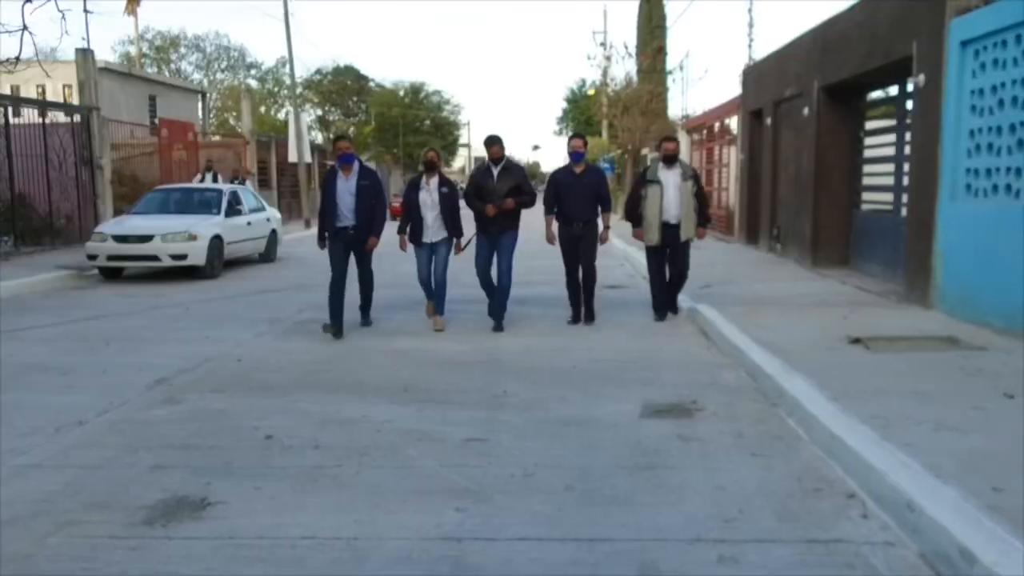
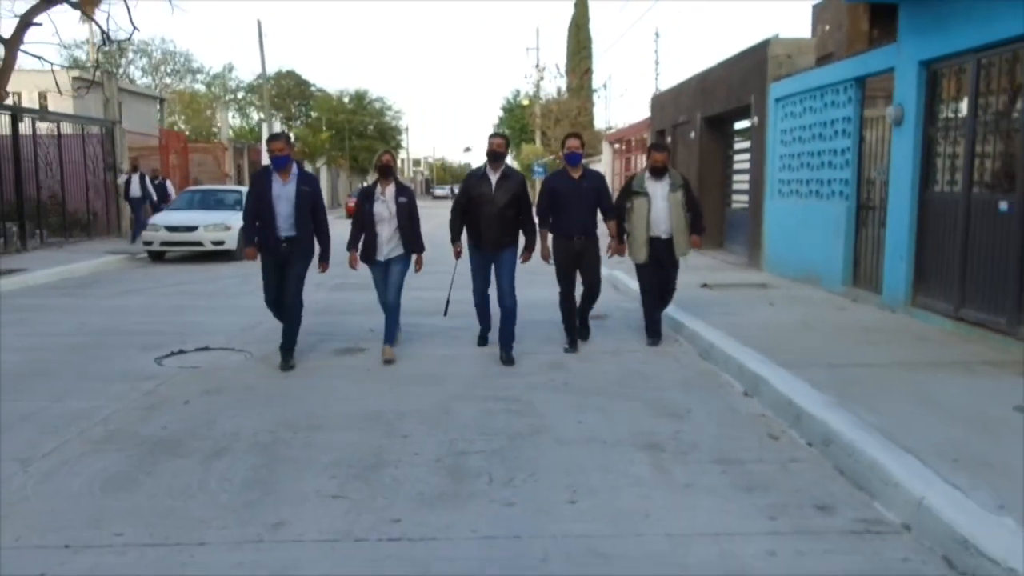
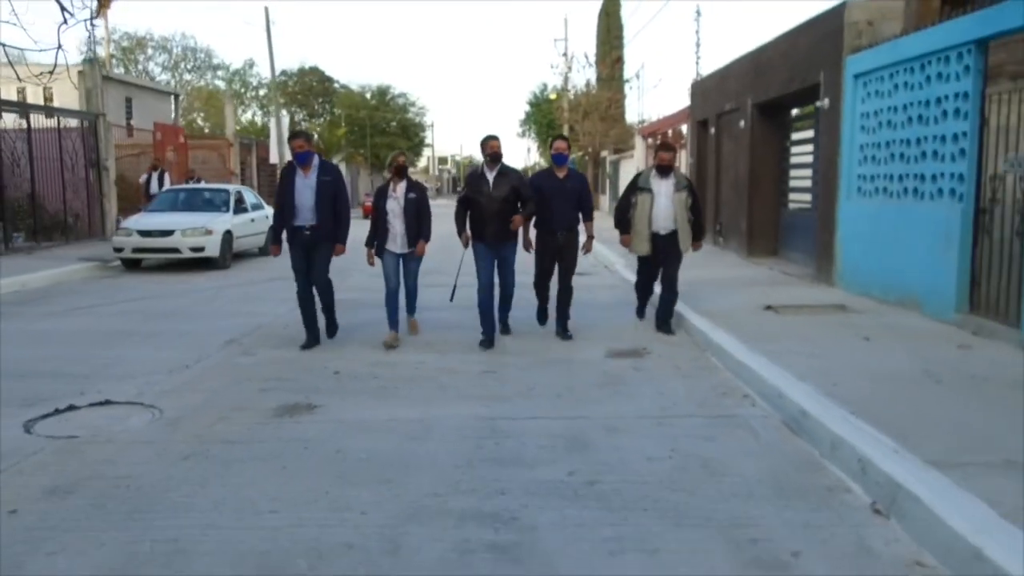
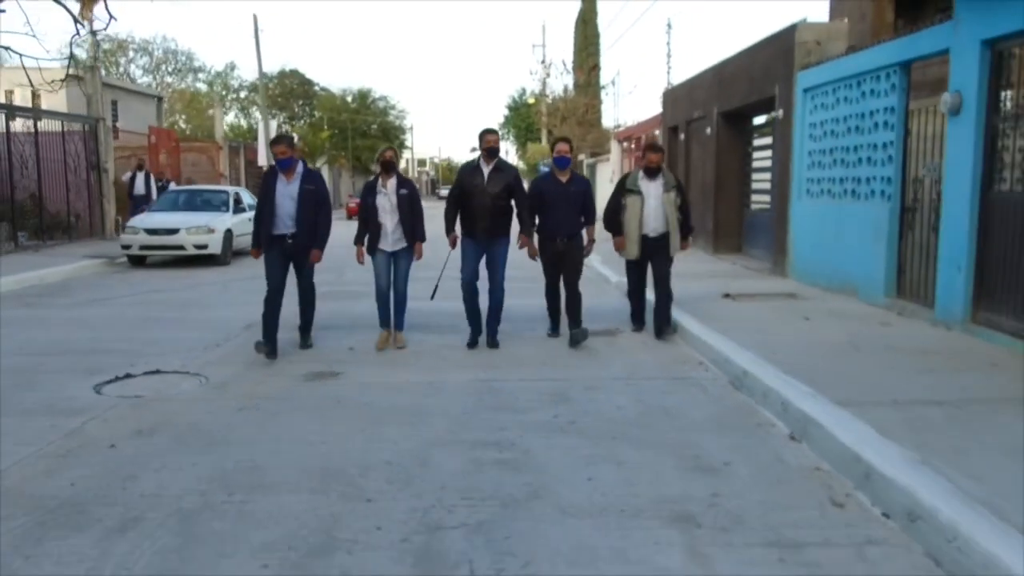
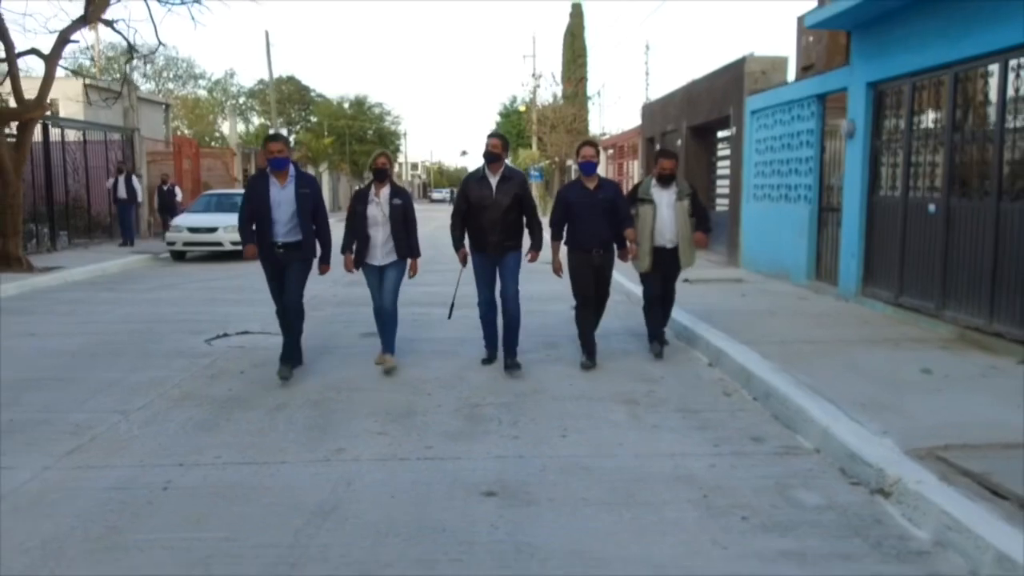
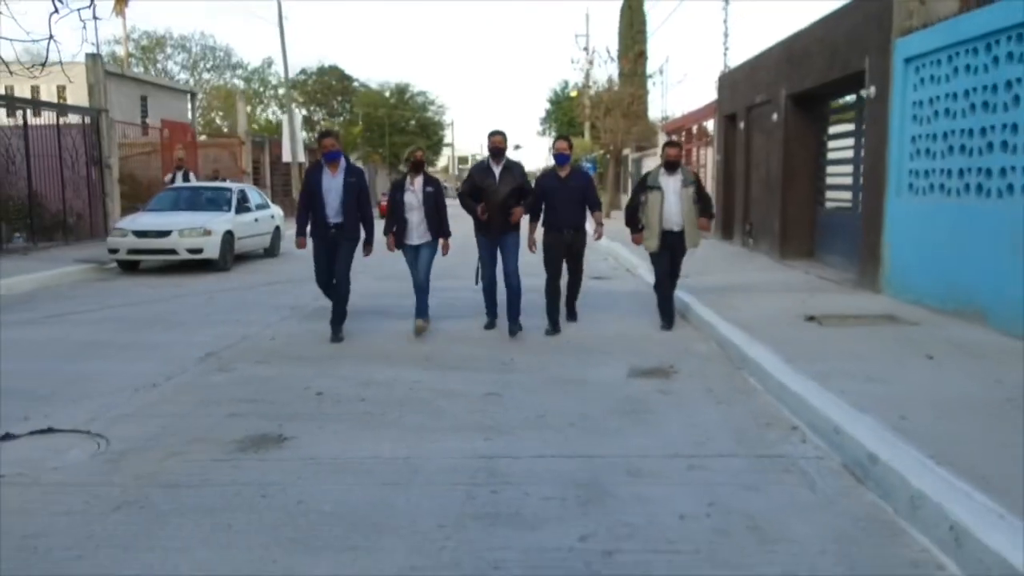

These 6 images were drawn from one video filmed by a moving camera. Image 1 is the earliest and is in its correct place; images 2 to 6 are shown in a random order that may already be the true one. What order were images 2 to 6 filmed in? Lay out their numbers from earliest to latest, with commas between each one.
6, 3, 4, 2, 5
